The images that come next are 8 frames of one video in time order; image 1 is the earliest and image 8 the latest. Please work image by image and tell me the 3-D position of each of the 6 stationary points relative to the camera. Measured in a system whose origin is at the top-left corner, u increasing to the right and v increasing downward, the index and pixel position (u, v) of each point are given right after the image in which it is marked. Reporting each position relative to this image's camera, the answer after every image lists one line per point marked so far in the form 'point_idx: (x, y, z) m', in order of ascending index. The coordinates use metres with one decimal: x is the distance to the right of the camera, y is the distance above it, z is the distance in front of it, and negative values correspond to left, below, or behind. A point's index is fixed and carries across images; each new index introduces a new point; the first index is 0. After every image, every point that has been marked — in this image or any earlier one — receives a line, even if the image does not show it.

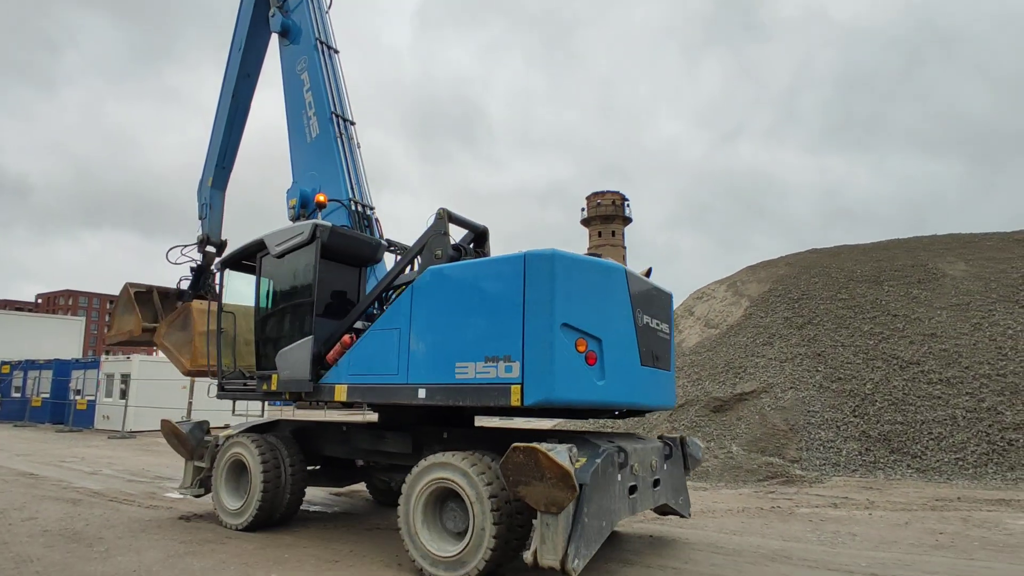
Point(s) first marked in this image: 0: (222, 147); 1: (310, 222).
0: (-4.3, +2.1, +8.8) m
1: (-1.6, +0.5, +4.9) m
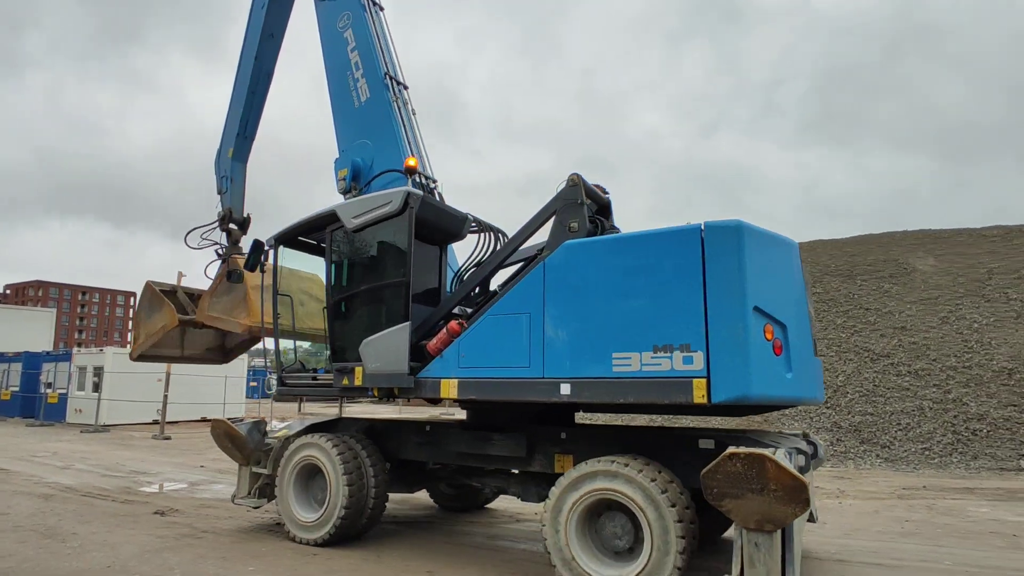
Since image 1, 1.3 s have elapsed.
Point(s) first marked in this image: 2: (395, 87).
0: (-3.5, +2.3, +8.0) m
1: (-0.7, +0.7, +4.2) m
2: (-1.2, +2.1, +6.3) m
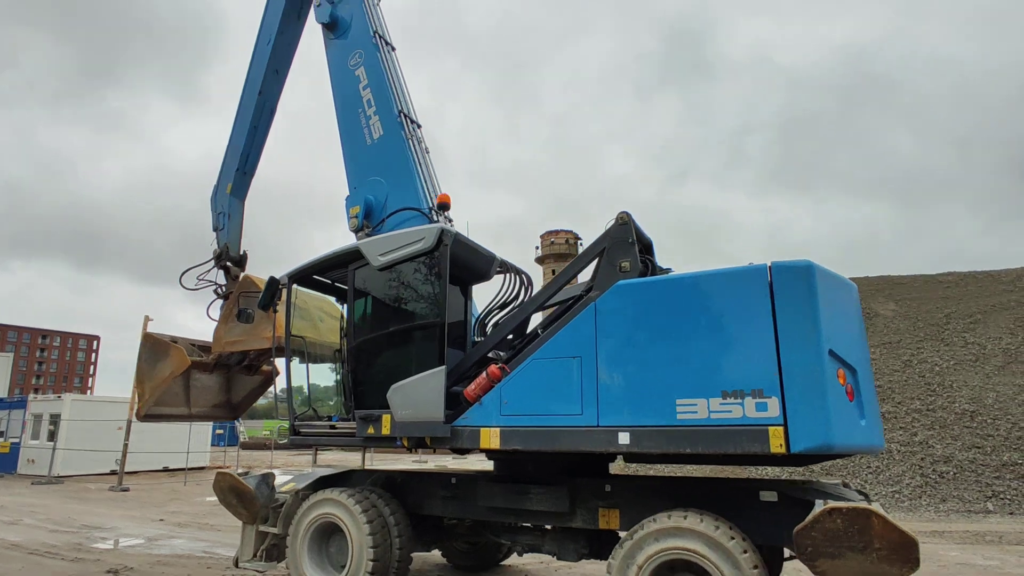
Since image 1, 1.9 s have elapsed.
0: (-3.4, +1.8, +7.8) m
1: (-0.5, +0.4, +4.0) m
2: (-1.0, +1.6, +6.1) m
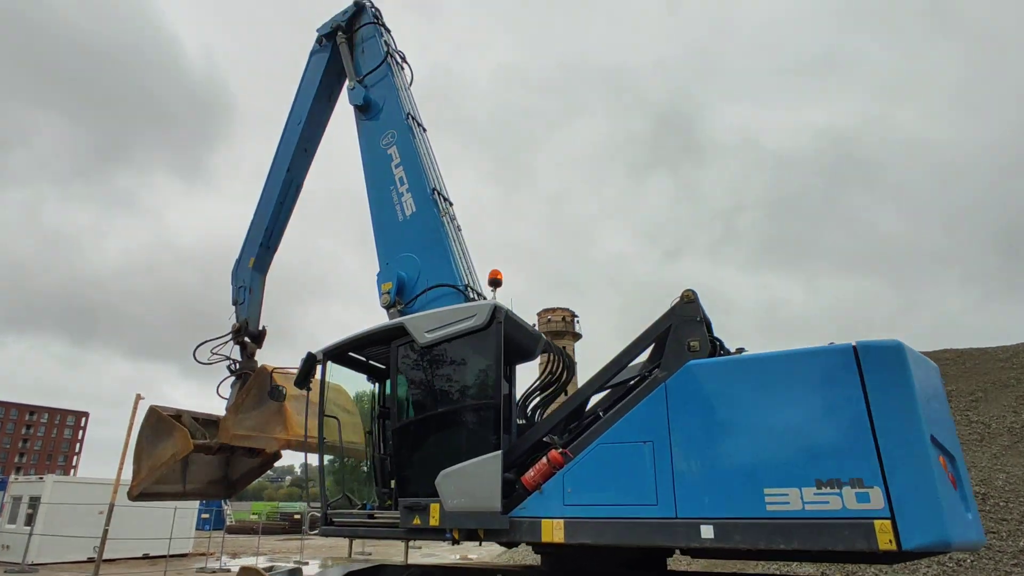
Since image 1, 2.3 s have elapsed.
0: (-3.1, +0.8, +7.8) m
1: (-0.1, -0.1, +3.9) m
2: (-0.7, +0.9, +6.2) m
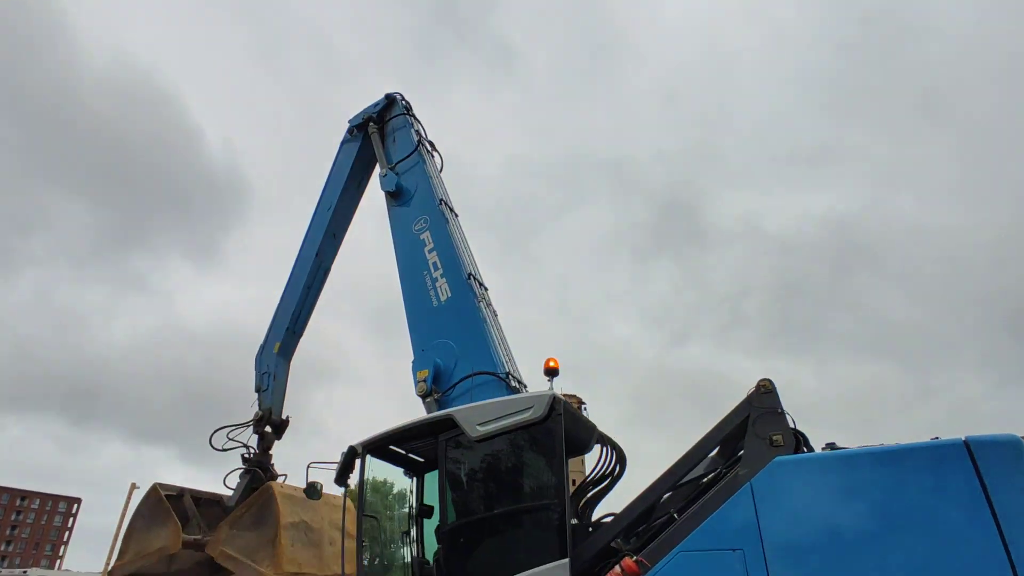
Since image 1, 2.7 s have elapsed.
0: (-2.7, -0.3, +7.7) m
1: (+0.2, -0.6, +3.7) m
2: (-0.3, 0.0, +6.1) m
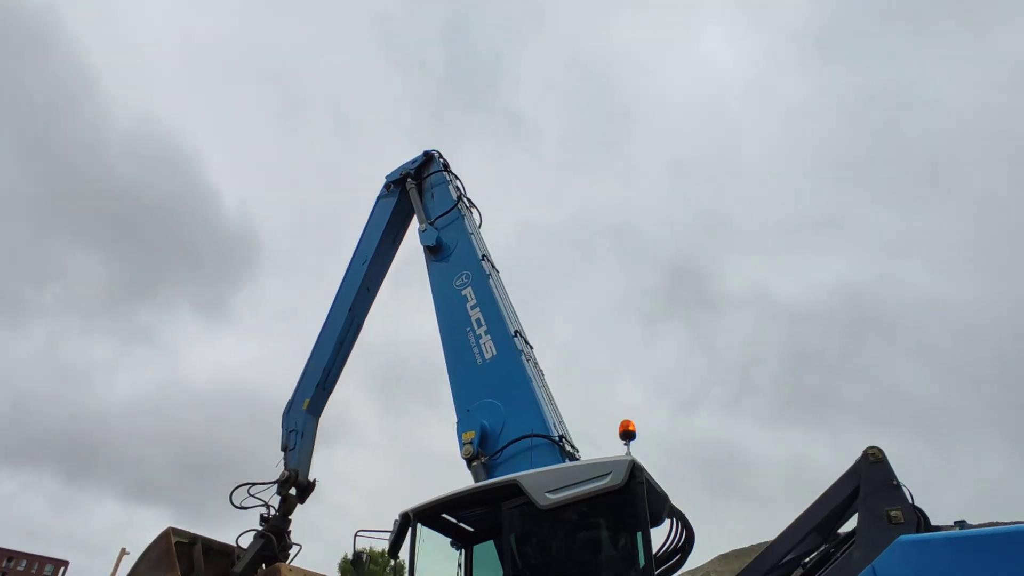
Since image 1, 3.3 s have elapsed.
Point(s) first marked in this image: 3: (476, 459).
0: (-2.3, -1.0, +7.5) m
1: (+0.6, -1.0, +3.4) m
2: (+0.1, -0.5, +5.9) m
3: (-0.3, -1.5, +5.3) m
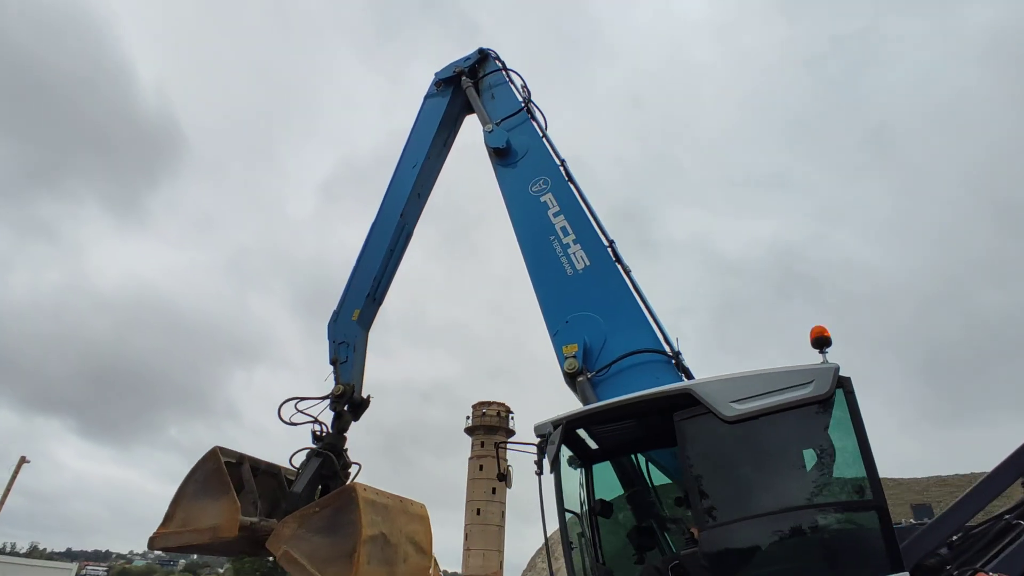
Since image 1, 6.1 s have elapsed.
0: (-1.5, +0.2, +7.0) m
1: (+1.7, -0.4, +3.3) m
2: (+1.0, +0.3, +5.6) m
3: (+0.6, -0.7, +5.1) m
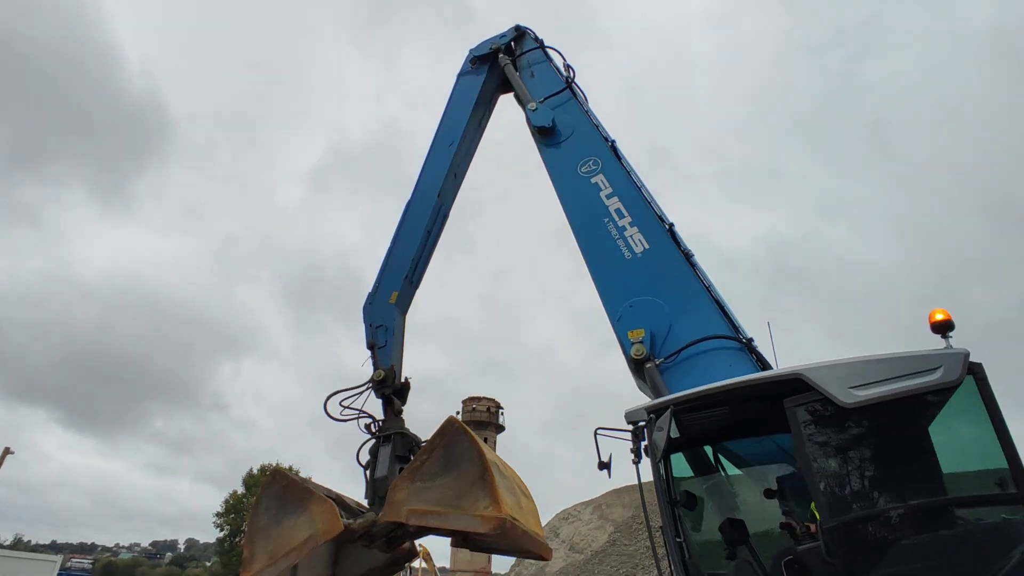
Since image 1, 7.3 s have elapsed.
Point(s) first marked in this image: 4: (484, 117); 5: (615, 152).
0: (-1.1, +0.4, +6.7) m
1: (+2.3, -0.3, +3.1) m
2: (+1.5, +0.4, +5.3) m
3: (+1.0, -0.5, +4.8) m
4: (-0.4, +2.2, +7.6) m
5: (+1.0, +1.4, +6.1) m
